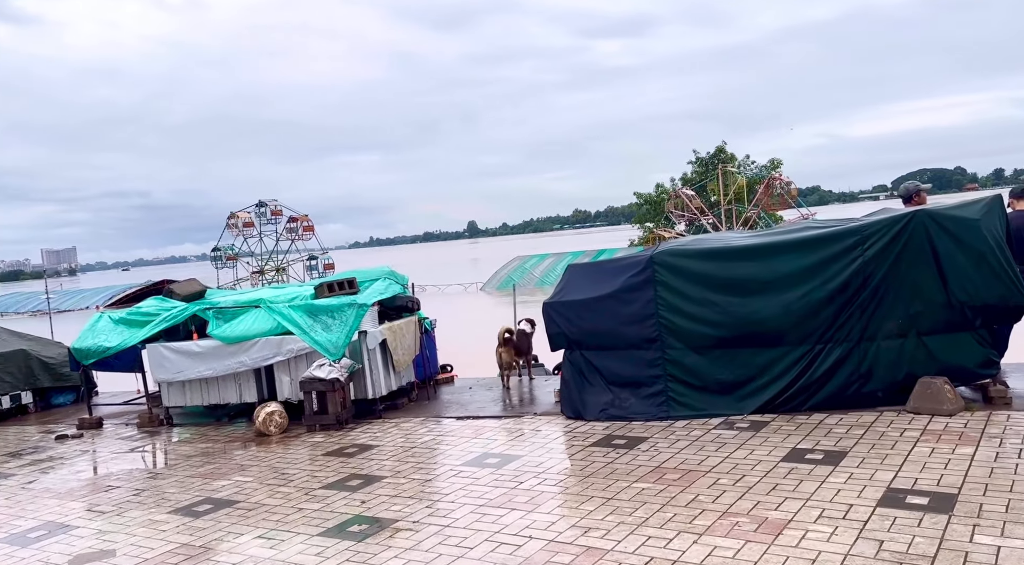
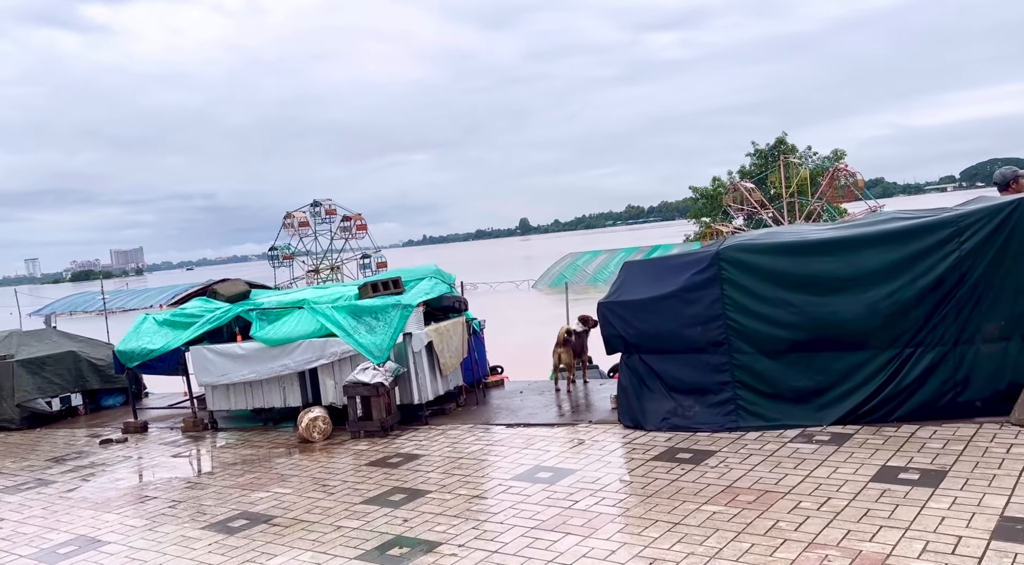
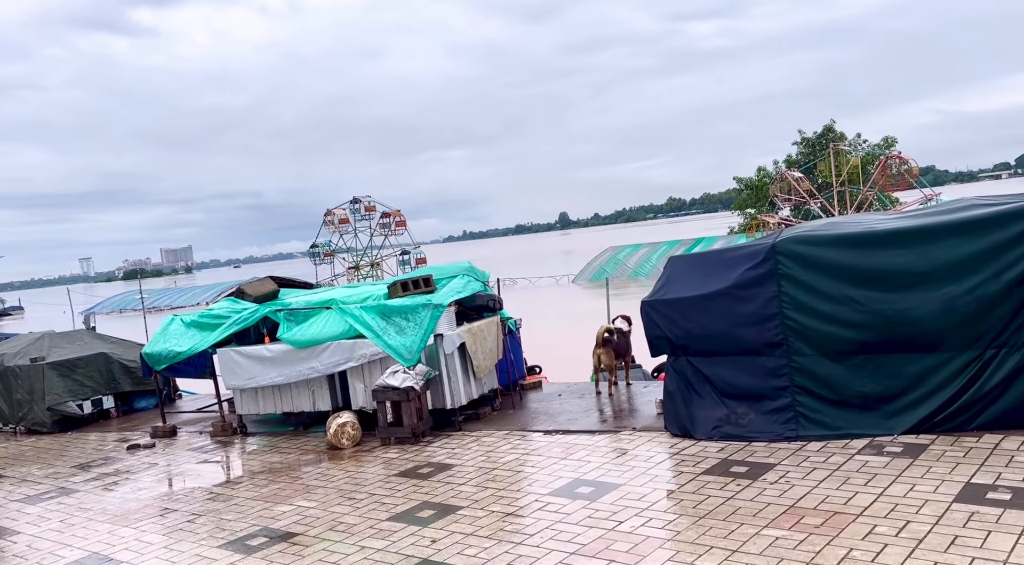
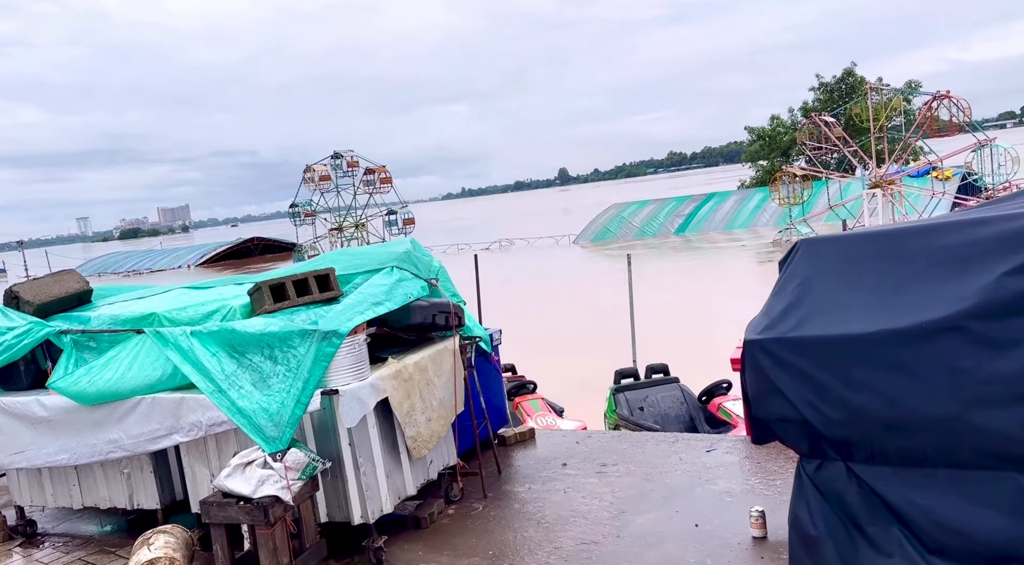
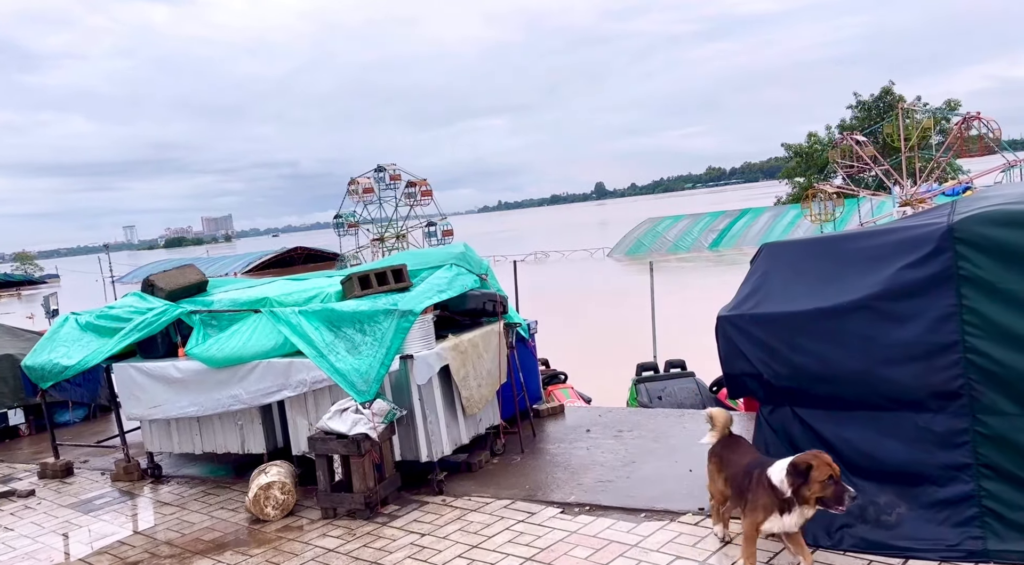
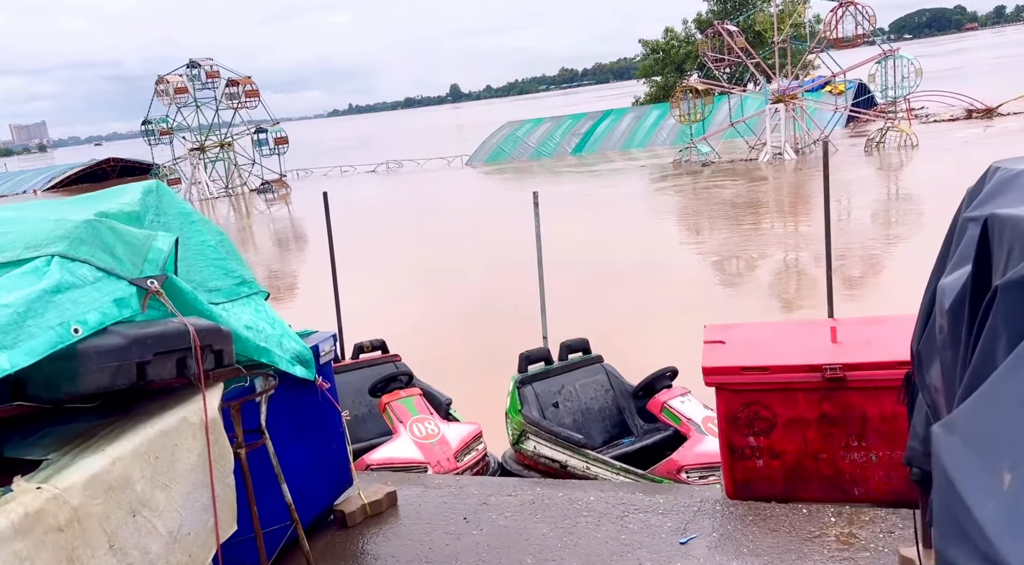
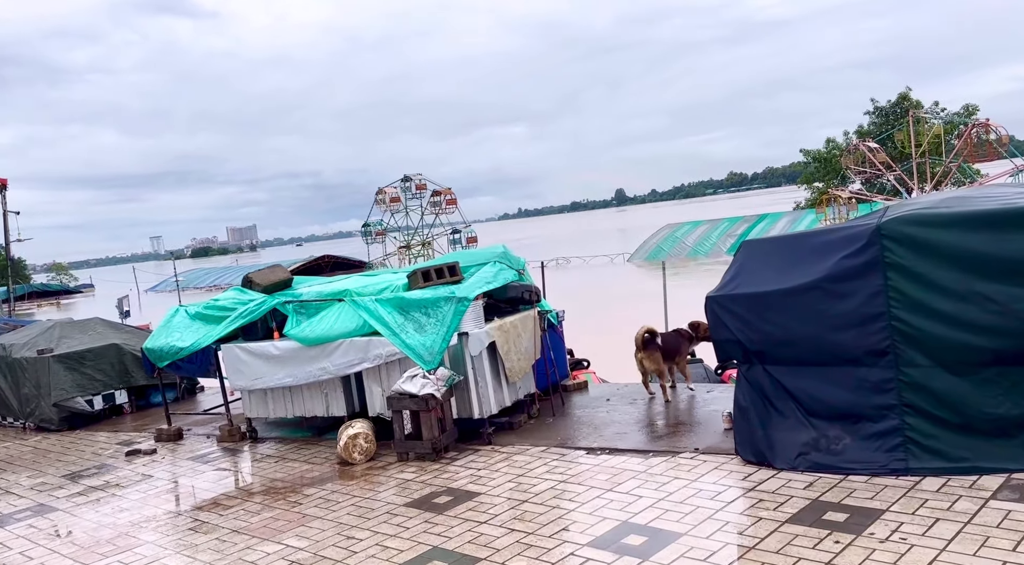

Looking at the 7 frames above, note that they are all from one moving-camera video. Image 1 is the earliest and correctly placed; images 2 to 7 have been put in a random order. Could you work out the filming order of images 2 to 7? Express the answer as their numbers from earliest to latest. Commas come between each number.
2, 3, 7, 5, 4, 6
